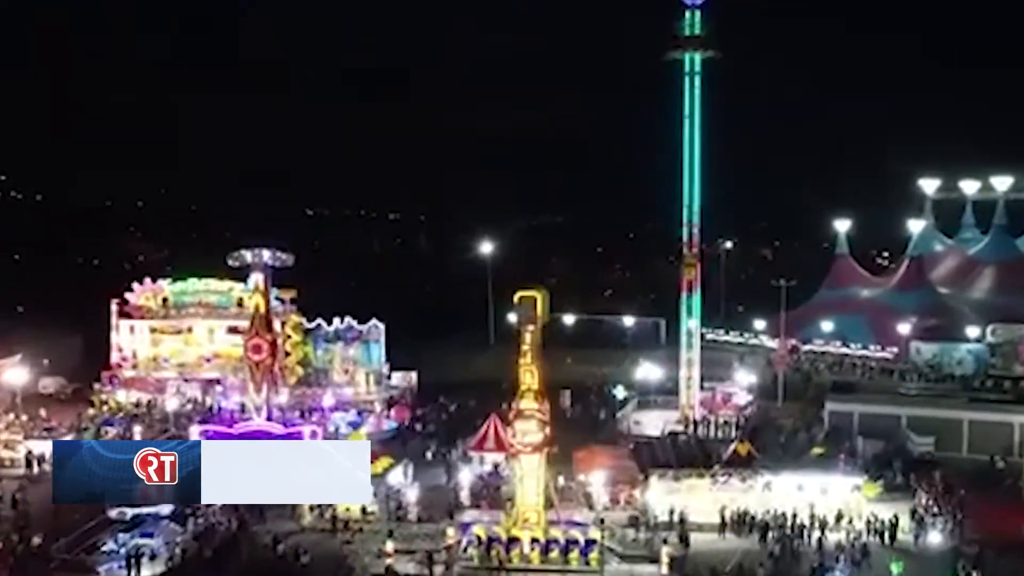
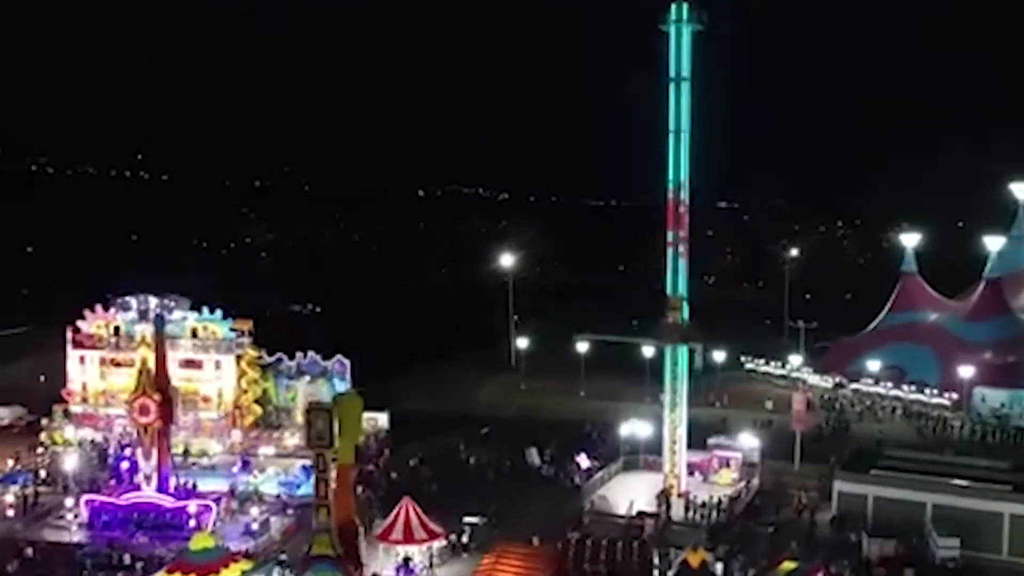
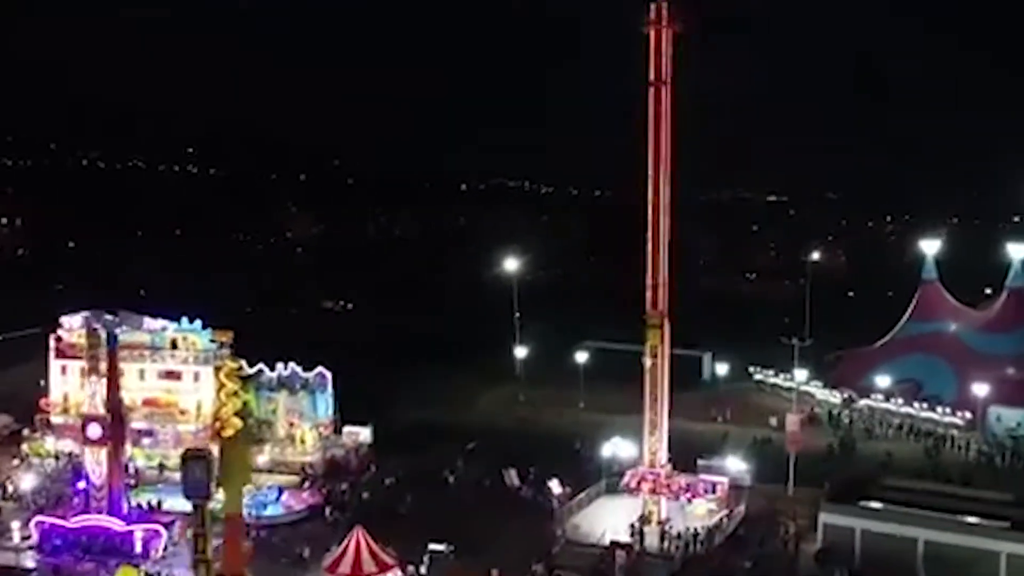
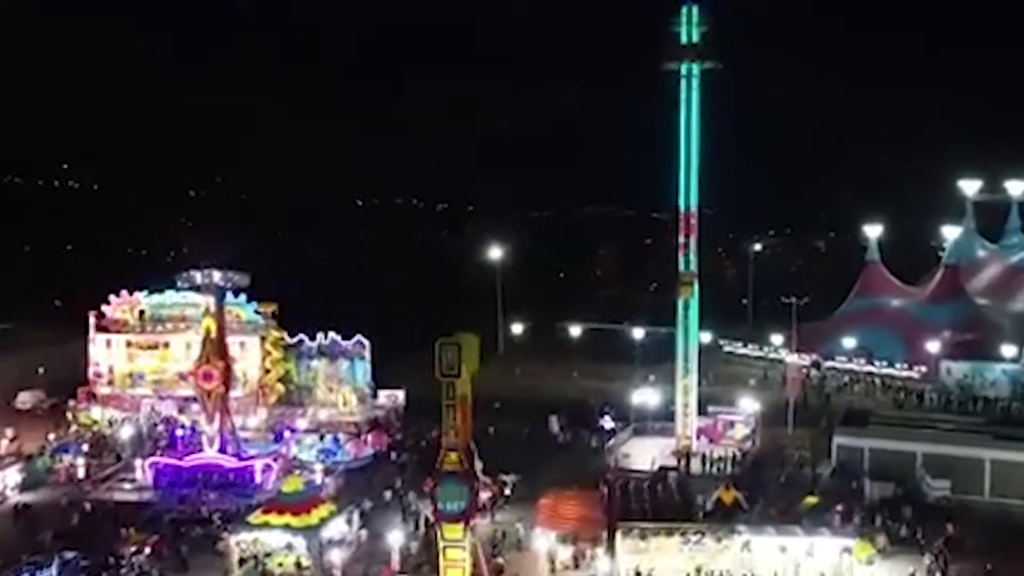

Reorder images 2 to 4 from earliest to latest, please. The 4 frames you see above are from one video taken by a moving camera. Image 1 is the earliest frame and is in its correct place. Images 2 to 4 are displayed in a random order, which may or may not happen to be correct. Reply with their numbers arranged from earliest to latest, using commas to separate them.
4, 2, 3
